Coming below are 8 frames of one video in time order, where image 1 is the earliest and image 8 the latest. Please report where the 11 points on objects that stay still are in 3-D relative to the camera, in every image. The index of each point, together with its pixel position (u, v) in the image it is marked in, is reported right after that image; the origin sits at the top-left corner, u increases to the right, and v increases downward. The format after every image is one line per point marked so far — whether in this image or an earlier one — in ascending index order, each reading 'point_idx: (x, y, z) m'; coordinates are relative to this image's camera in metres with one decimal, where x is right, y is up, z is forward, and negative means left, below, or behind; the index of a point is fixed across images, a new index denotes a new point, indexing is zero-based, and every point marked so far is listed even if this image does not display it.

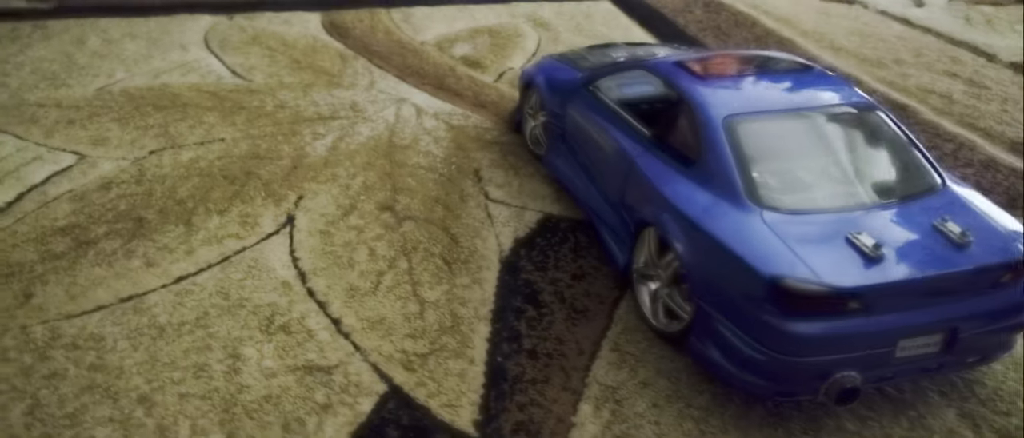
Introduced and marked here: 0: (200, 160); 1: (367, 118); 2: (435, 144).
0: (-1.3, +0.2, +2.7) m
1: (-0.7, +0.5, +3.1) m
2: (-0.3, +0.3, +3.0) m
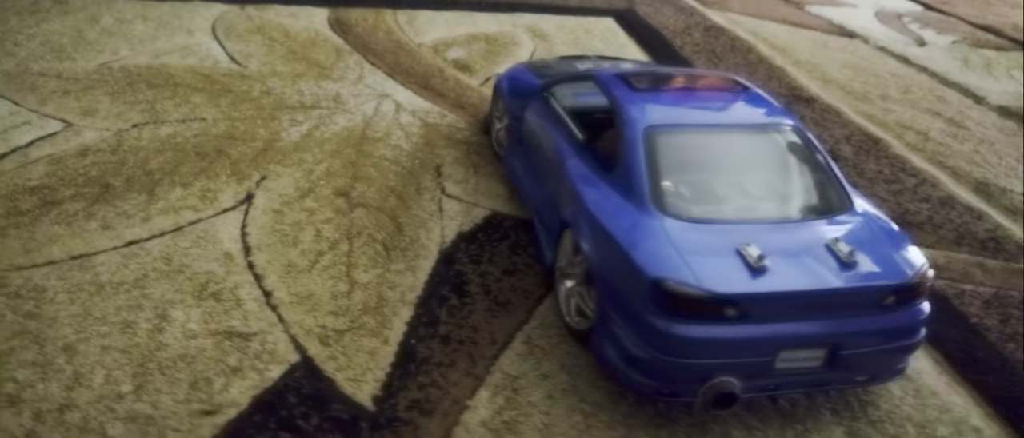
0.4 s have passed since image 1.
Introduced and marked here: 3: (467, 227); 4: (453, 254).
0: (-1.5, +0.4, +2.9) m
1: (-0.8, +0.5, +3.2) m
2: (-0.5, +0.4, +3.1) m
3: (-0.2, 0.0, +2.6) m
4: (-0.3, -0.1, +2.6) m
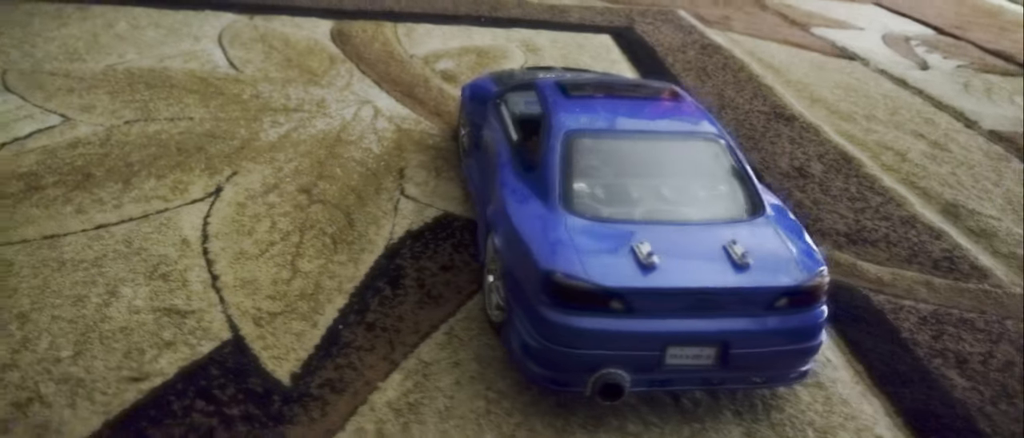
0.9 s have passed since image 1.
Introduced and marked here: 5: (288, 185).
0: (-1.6, +0.4, +3.1) m
1: (-1.0, +0.5, +3.4) m
2: (-0.7, +0.4, +3.2) m
3: (-0.4, 0.0, +2.7) m
4: (-0.5, -0.1, +2.7) m
5: (-1.0, +0.2, +3.0) m
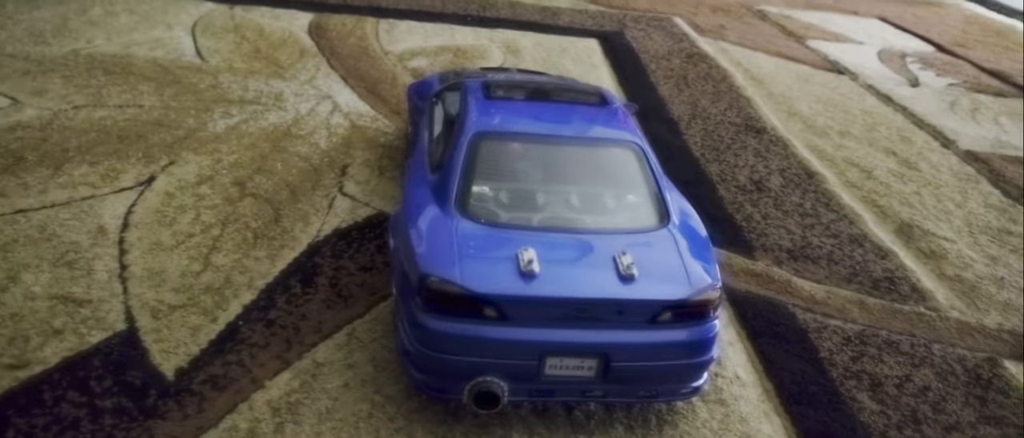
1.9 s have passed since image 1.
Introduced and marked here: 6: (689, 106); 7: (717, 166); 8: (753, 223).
0: (-1.9, +0.5, +3.1) m
1: (-1.2, +0.6, +3.4) m
2: (-0.9, +0.4, +3.2) m
3: (-0.6, 0.0, +2.7) m
4: (-0.8, -0.1, +2.7) m
5: (-1.3, +0.2, +2.9) m
6: (+1.1, +0.7, +4.1) m
7: (+1.1, +0.3, +3.4) m
8: (+1.1, 0.0, +3.0) m
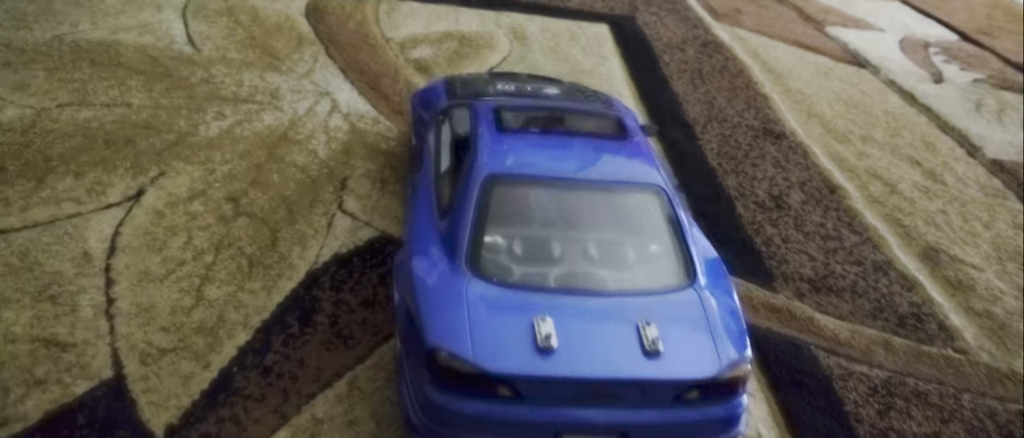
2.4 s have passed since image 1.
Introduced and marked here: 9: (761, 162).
0: (-1.8, +0.4, +2.9) m
1: (-1.1, +0.5, +3.2) m
2: (-0.8, +0.3, +3.0) m
3: (-0.6, -0.1, +2.5) m
4: (-0.7, -0.2, +2.6) m
5: (-1.2, +0.1, +2.8) m
6: (+1.1, +0.7, +3.9) m
7: (+1.1, +0.2, +3.2) m
8: (+1.1, -0.1, +2.9) m
9: (+1.3, +0.3, +3.4) m
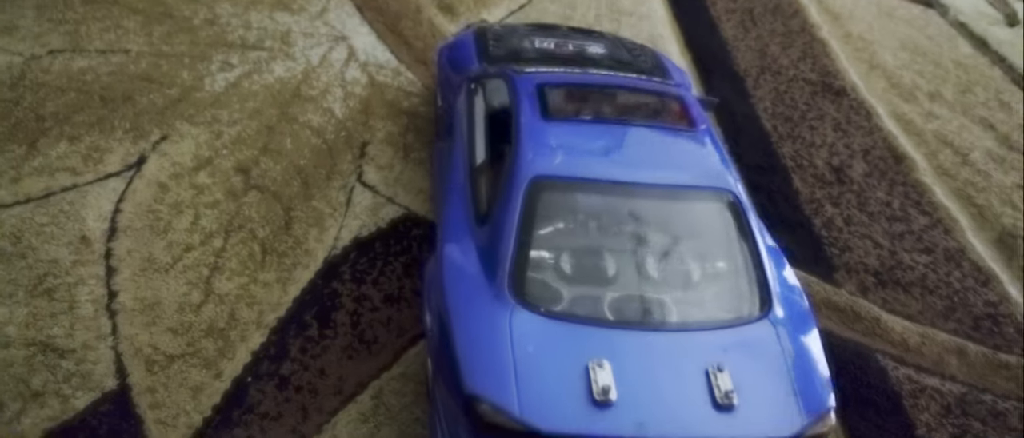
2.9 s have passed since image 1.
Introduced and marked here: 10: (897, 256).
0: (-1.7, +0.6, +2.6) m
1: (-1.0, +0.7, +2.9) m
2: (-0.7, +0.5, +2.7) m
3: (-0.5, 0.0, +2.3) m
4: (-0.6, -0.1, +2.4) m
5: (-1.1, +0.3, +2.6) m
6: (+1.3, +0.9, +3.5) m
7: (+1.2, +0.3, +2.9) m
8: (+1.3, 0.0, +2.6) m
9: (+1.5, +0.5, +3.1) m
10: (+1.6, -0.1, +2.7) m
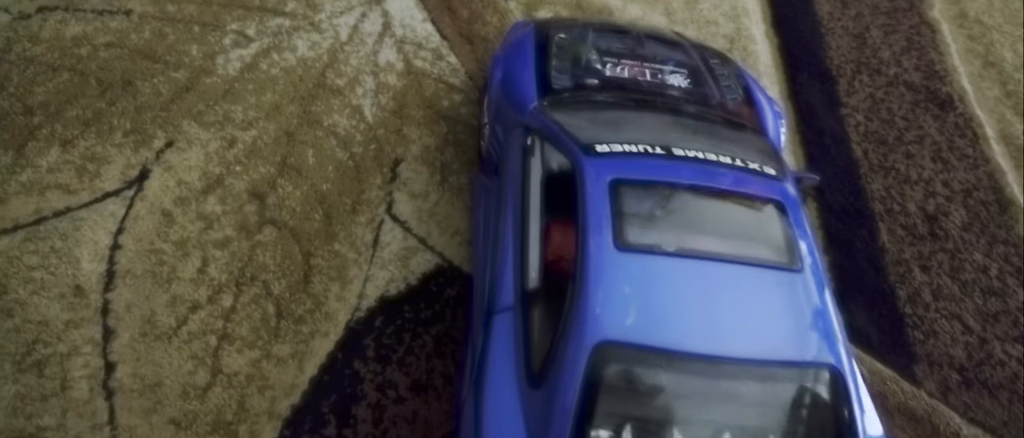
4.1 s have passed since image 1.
0: (-1.5, +0.6, +2.3) m
1: (-0.7, +0.7, +2.5) m
2: (-0.5, +0.5, +2.4) m
3: (-0.3, -0.1, +2.1) m
4: (-0.5, -0.2, +2.1) m
5: (-0.9, +0.2, +2.2) m
6: (+1.6, +0.8, +3.0) m
7: (+1.4, +0.2, +2.5) m
8: (+1.4, -0.3, +2.3) m
9: (+1.7, +0.3, +2.7) m
10: (+1.7, -0.4, +2.4) m
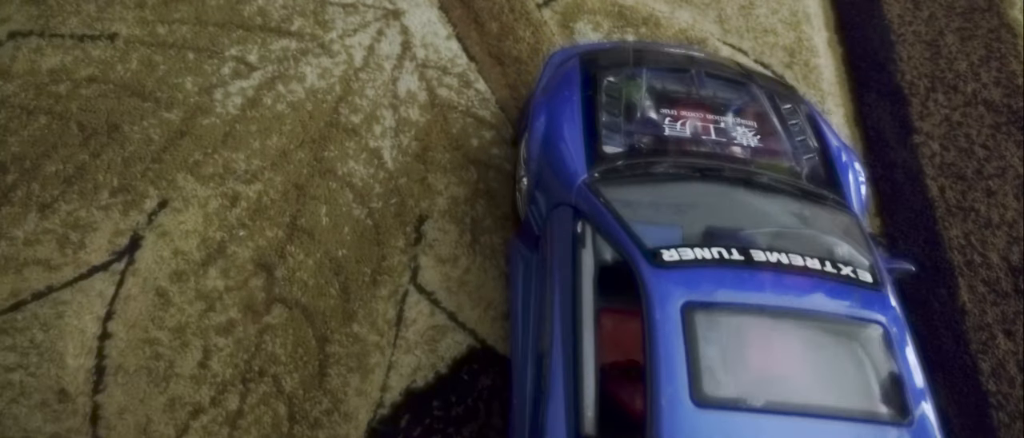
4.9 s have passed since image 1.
0: (-1.3, +0.5, +2.0) m
1: (-0.6, +0.6, +2.2) m
2: (-0.4, +0.3, +2.1) m
3: (-0.2, -0.3, +1.8) m
4: (-0.4, -0.4, +1.9) m
5: (-0.8, +0.1, +2.0) m
6: (+1.7, +0.7, +2.7) m
7: (+1.6, 0.0, +2.3) m
8: (+1.5, -0.4, +2.1) m
9: (+1.8, +0.1, +2.4) m
10: (+1.8, -0.5, +2.1) m
